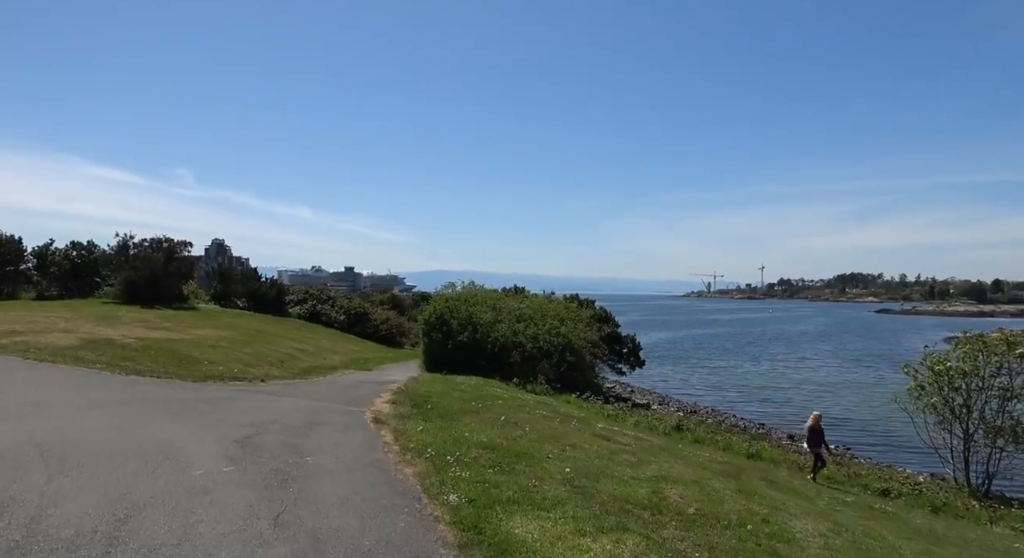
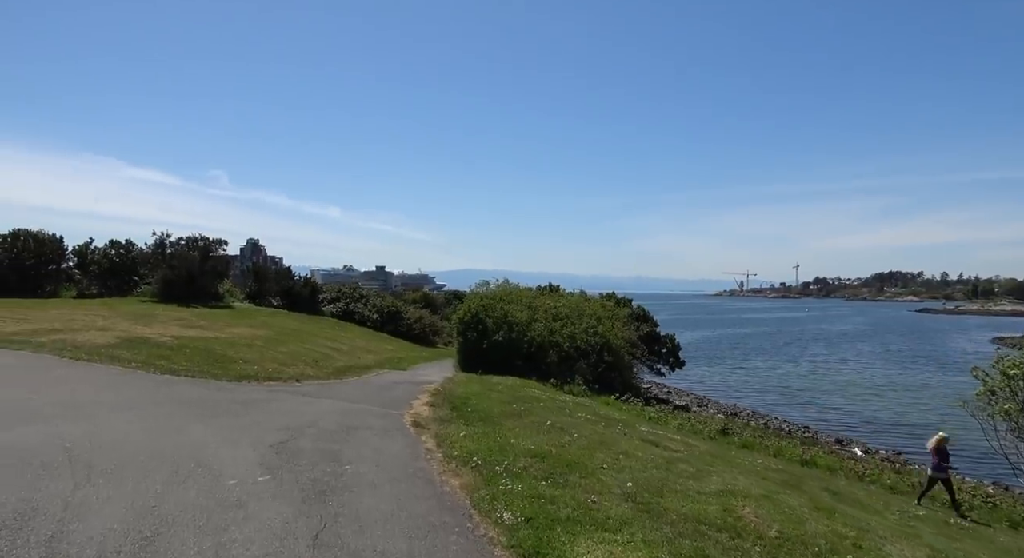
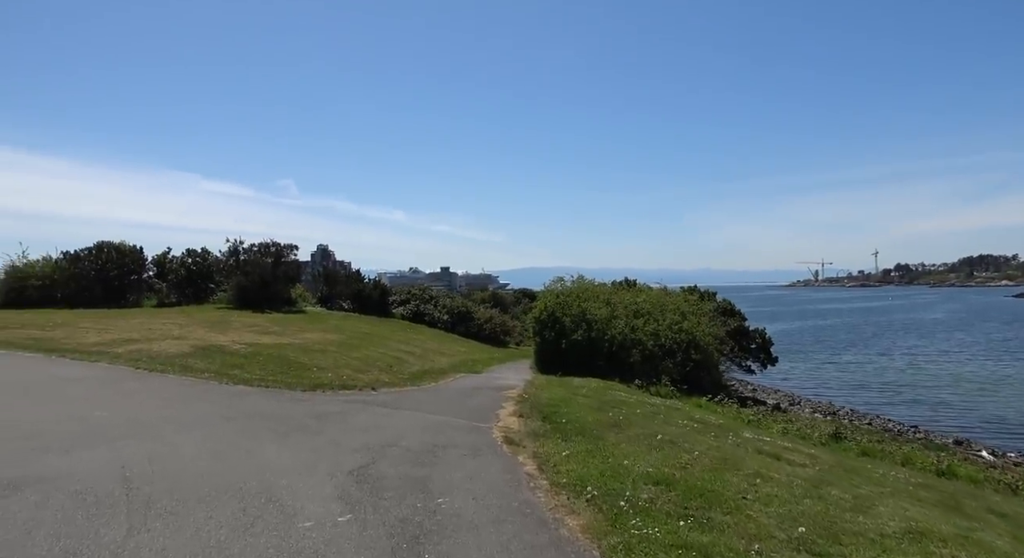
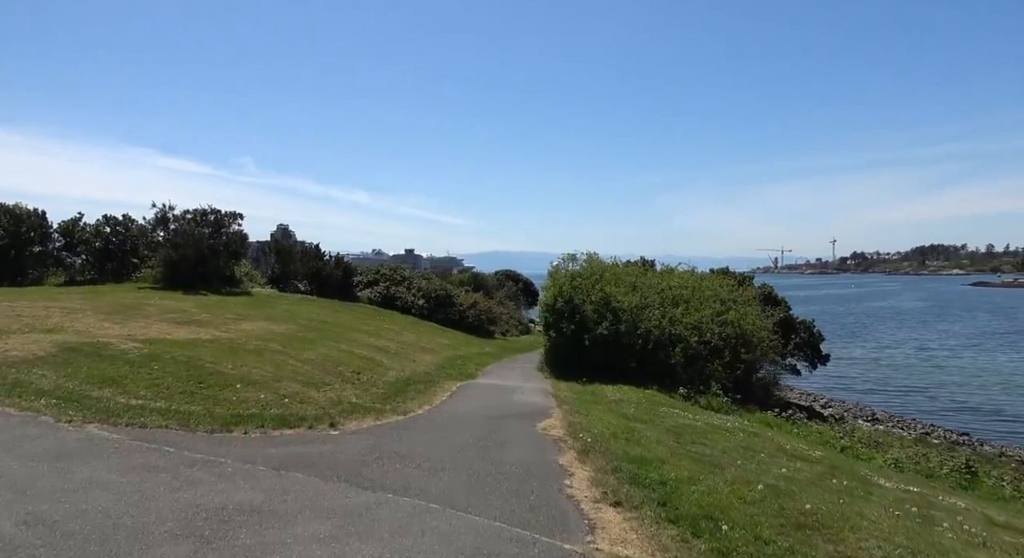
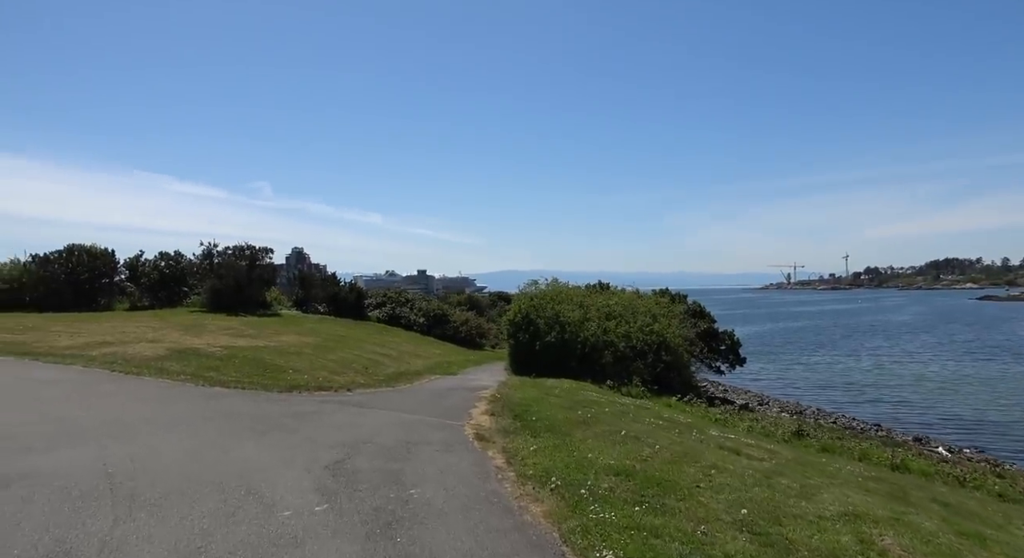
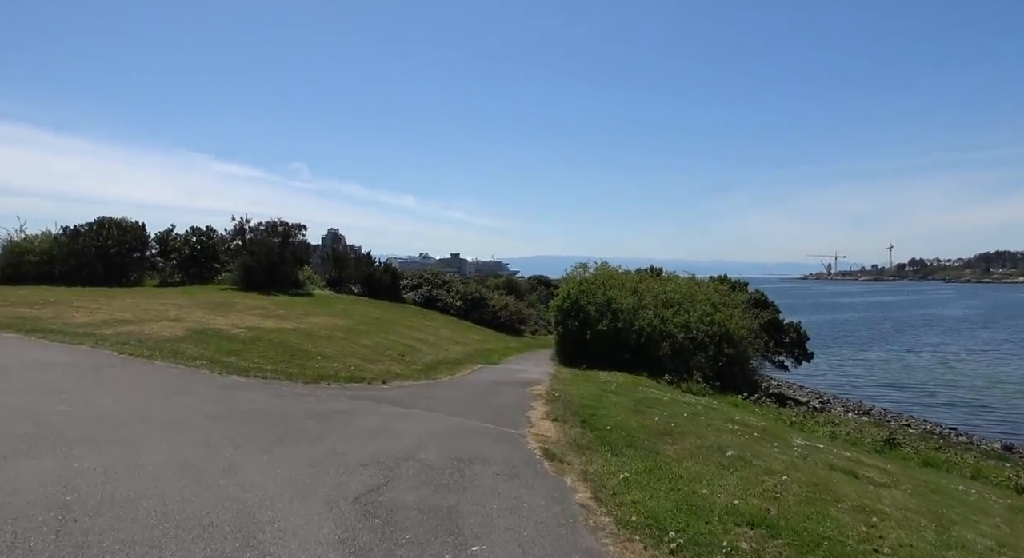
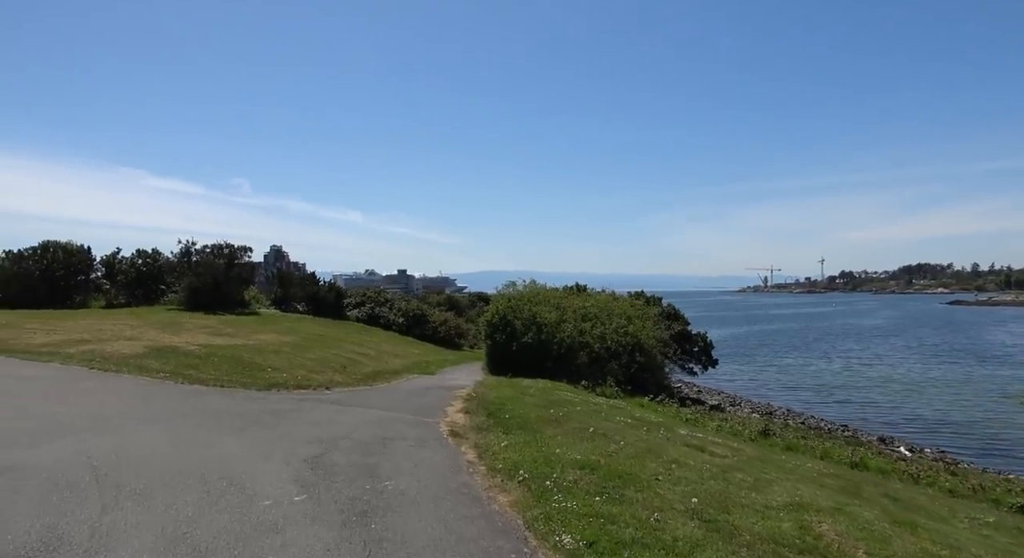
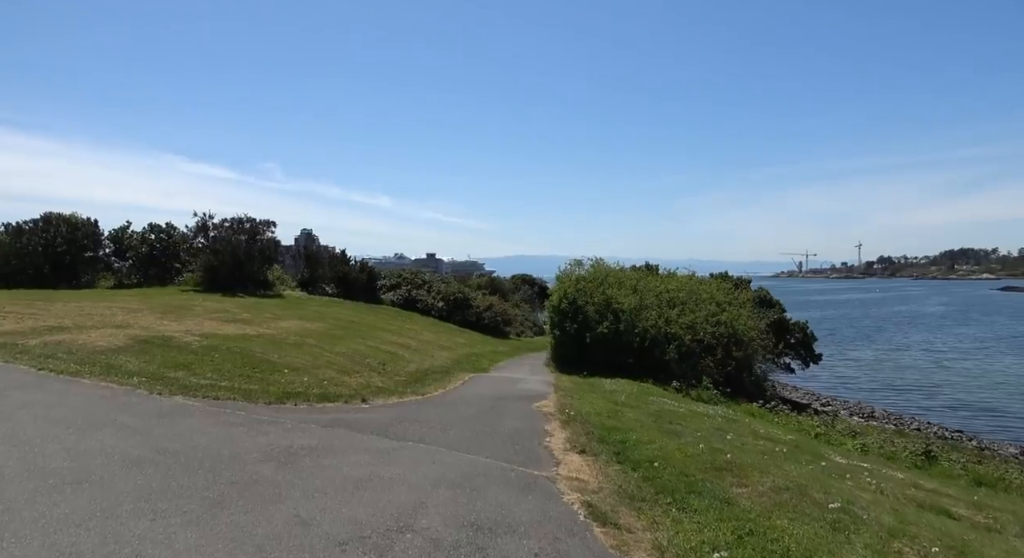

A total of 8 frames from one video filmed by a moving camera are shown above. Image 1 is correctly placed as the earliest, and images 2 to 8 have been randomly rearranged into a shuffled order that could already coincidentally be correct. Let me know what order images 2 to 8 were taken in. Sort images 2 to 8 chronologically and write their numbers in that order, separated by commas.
2, 7, 5, 3, 6, 8, 4
